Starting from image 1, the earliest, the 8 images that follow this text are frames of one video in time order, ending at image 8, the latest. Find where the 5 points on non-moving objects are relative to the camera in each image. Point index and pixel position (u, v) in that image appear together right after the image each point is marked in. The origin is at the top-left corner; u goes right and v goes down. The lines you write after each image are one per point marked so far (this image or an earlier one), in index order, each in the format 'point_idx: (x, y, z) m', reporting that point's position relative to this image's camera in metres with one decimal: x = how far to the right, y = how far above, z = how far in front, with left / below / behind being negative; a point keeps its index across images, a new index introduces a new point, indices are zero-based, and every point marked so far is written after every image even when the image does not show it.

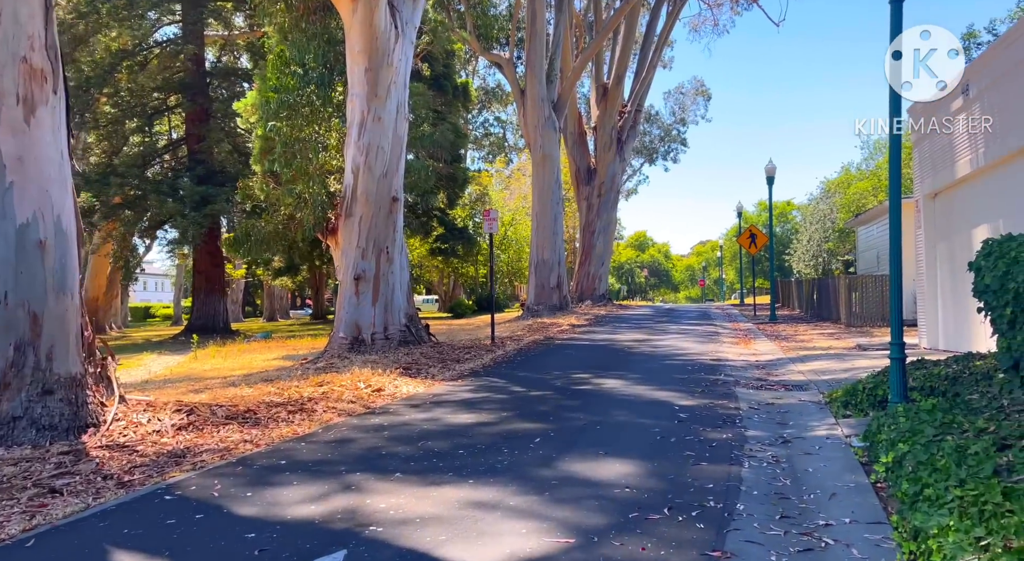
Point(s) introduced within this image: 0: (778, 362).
0: (+4.7, -1.4, +14.1) m
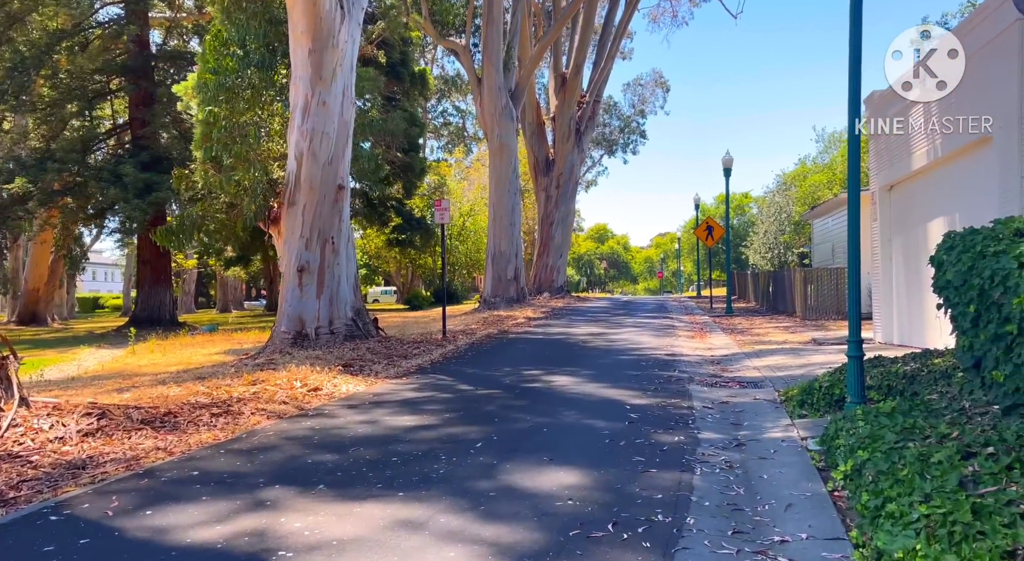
0: (+3.8, -1.3, +13.8) m
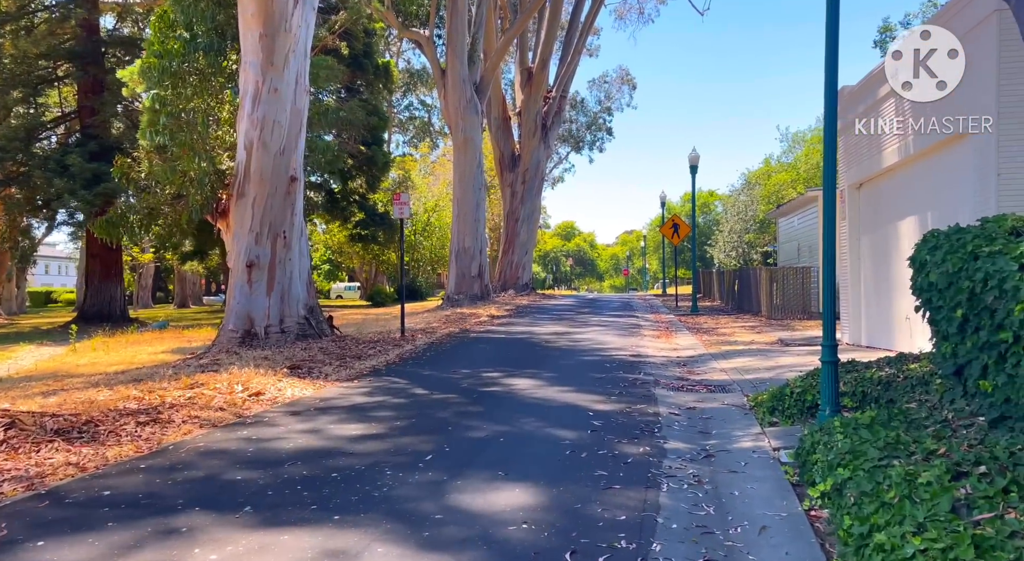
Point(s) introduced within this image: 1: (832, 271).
0: (+3.1, -1.3, +13.4) m
1: (+2.9, +0.1, +7.2) m
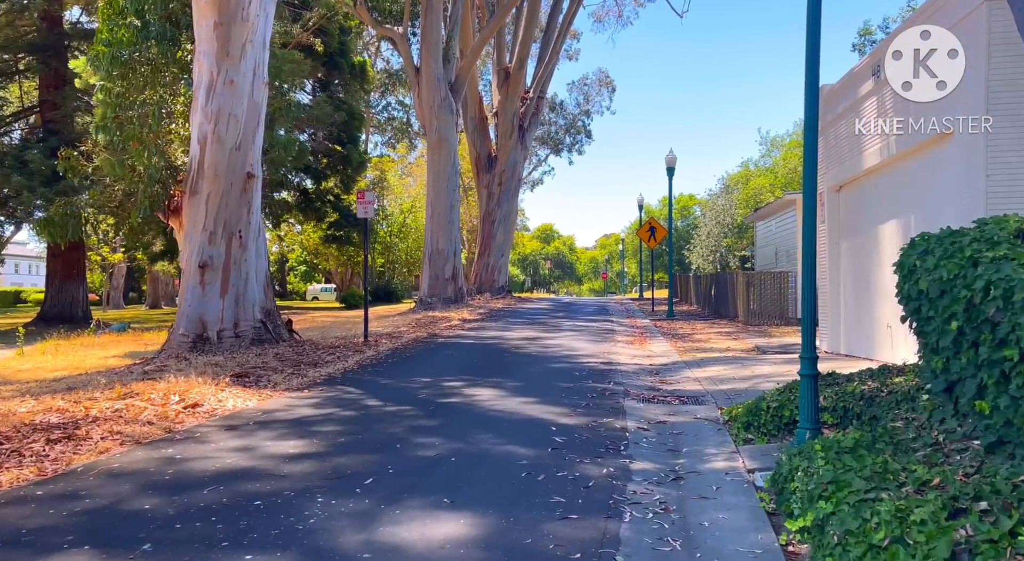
0: (+2.6, -1.4, +12.9) m
1: (+2.5, 0.0, +6.7) m
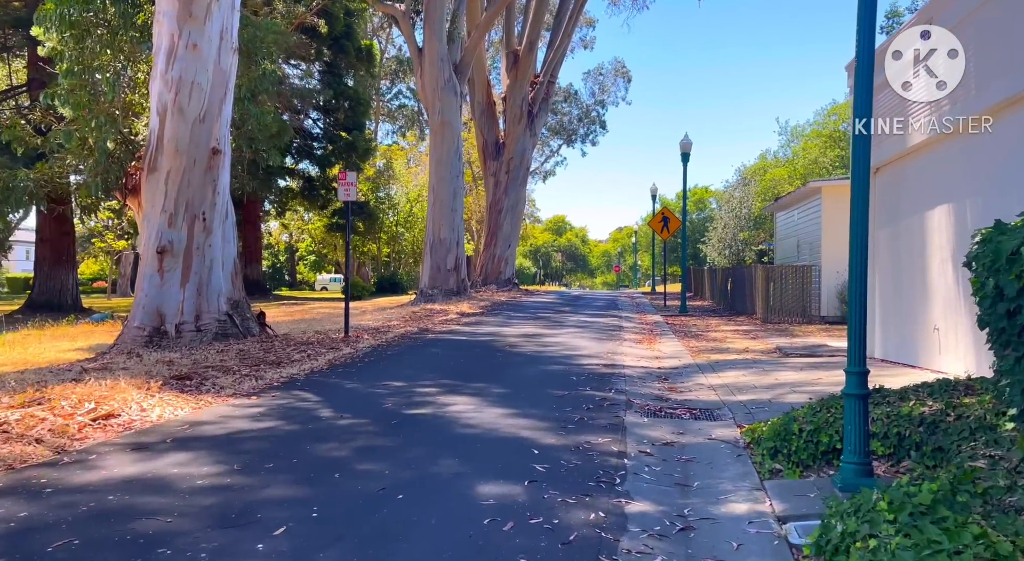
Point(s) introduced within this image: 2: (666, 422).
0: (+2.5, -1.3, +11.4) m
1: (+2.3, +0.1, +5.2) m
2: (+1.5, -1.4, +7.9) m
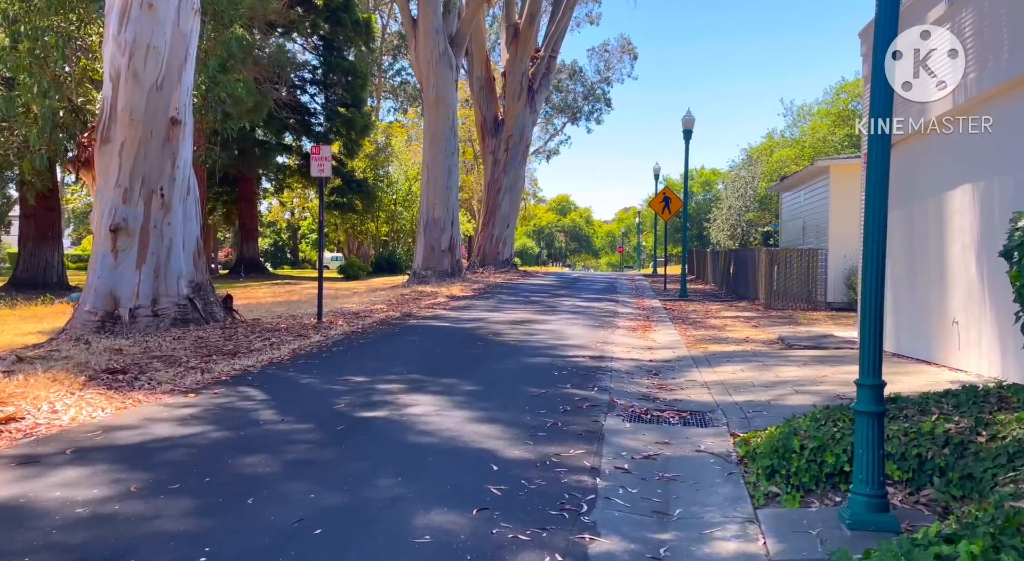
0: (+2.2, -1.1, +10.5) m
1: (+2.0, +0.1, +4.3) m
2: (+1.2, -1.3, +7.0) m
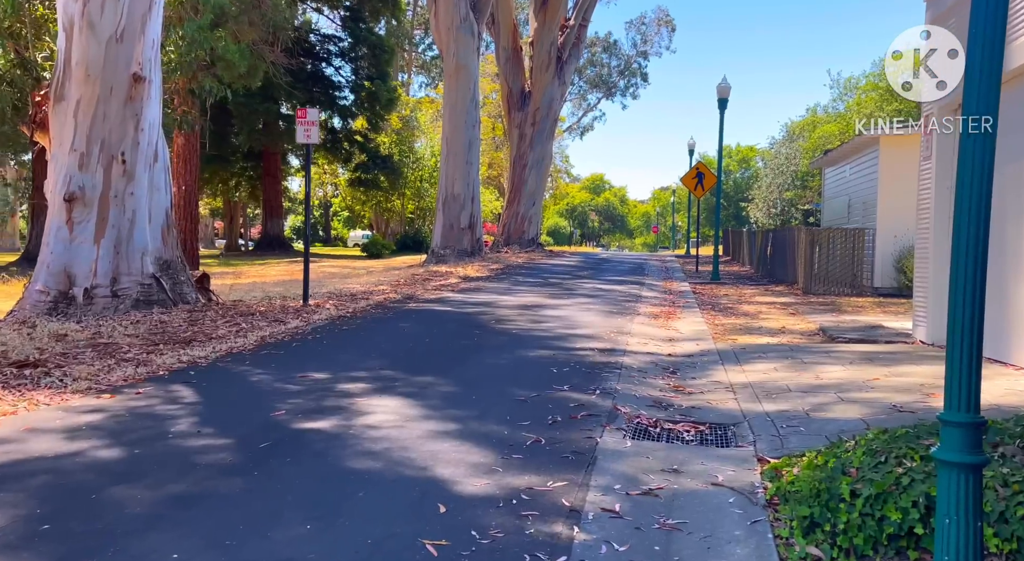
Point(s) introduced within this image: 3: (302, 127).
0: (+2.1, -0.9, +9.0) m
1: (+1.7, +0.1, +2.8) m
2: (+1.0, -1.1, +5.6) m
3: (-3.2, +2.3, +12.3) m
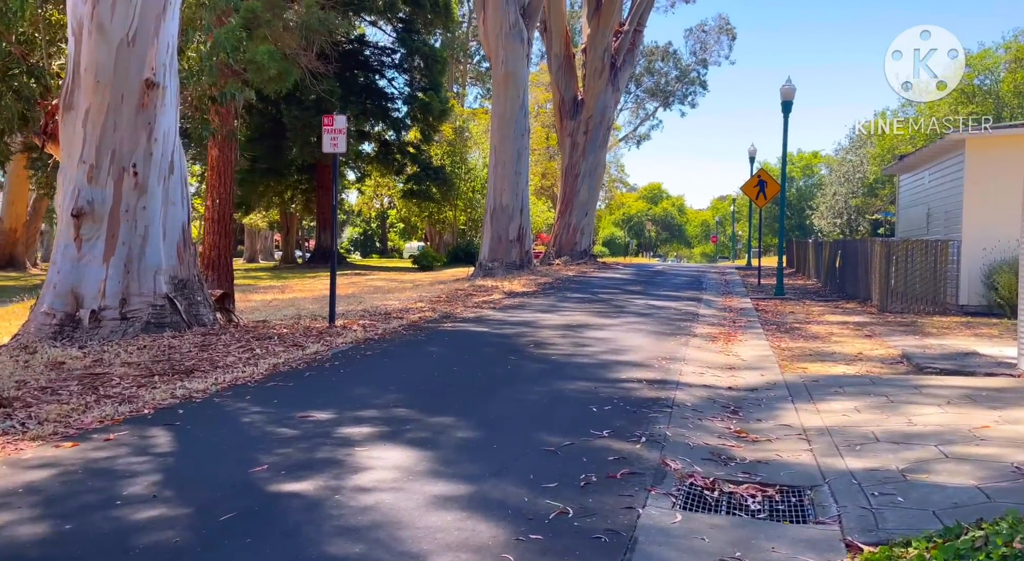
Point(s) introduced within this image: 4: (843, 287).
0: (+2.5, -1.1, +7.8) m
1: (+1.6, 0.0, +1.7) m
2: (+1.1, -1.3, +4.4) m
3: (-2.6, +2.1, +11.5) m
4: (+8.1, -0.2, +19.7) m
